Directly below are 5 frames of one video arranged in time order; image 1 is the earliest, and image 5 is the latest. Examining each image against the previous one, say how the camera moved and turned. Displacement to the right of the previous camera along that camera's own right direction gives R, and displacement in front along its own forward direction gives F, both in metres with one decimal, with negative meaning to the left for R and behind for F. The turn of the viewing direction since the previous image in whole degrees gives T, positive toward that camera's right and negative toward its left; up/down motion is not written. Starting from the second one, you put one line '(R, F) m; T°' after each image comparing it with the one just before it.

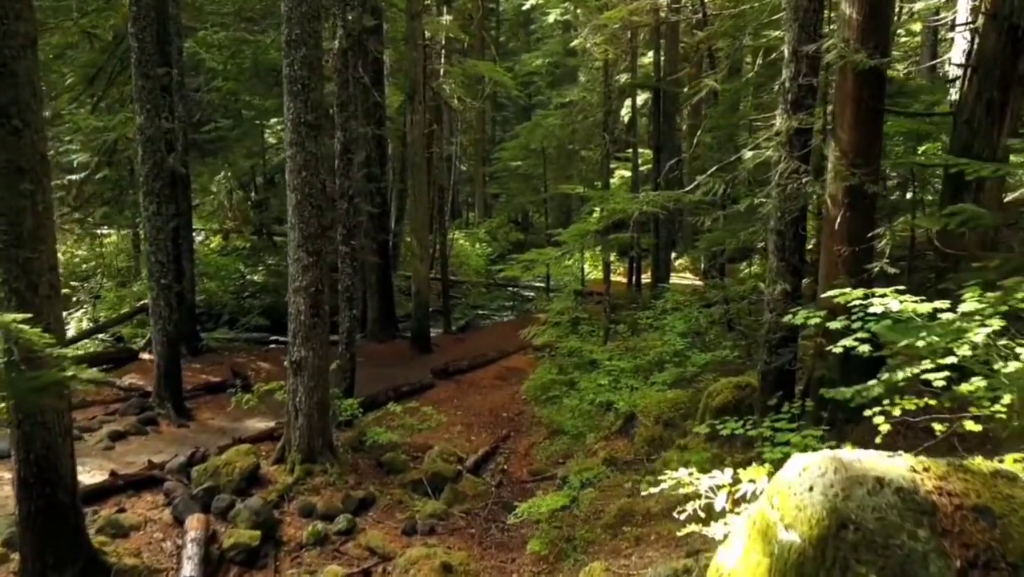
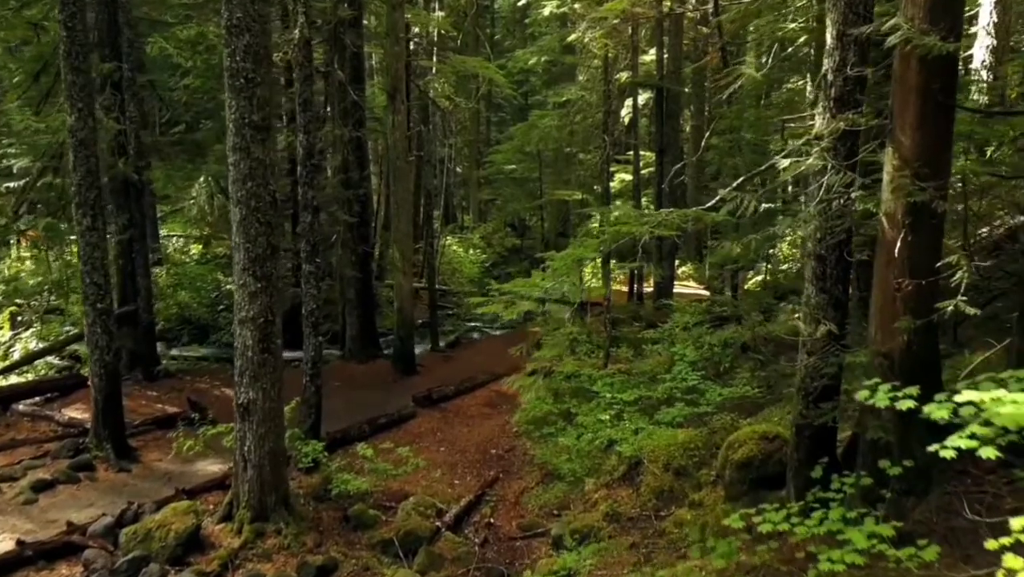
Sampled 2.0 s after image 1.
(+0.2, +1.4) m; 0°
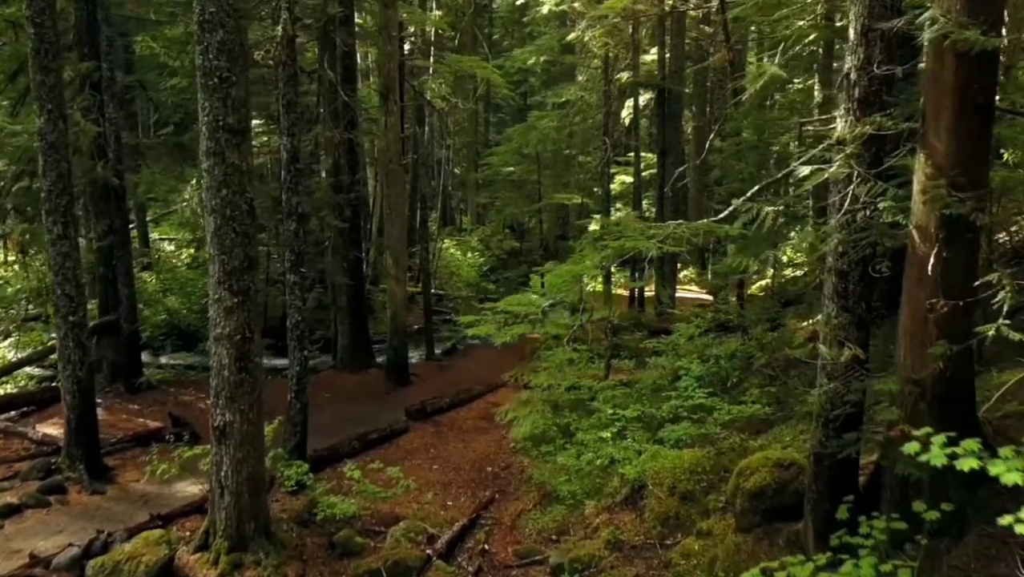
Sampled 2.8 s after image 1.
(0.0, +0.5) m; 0°
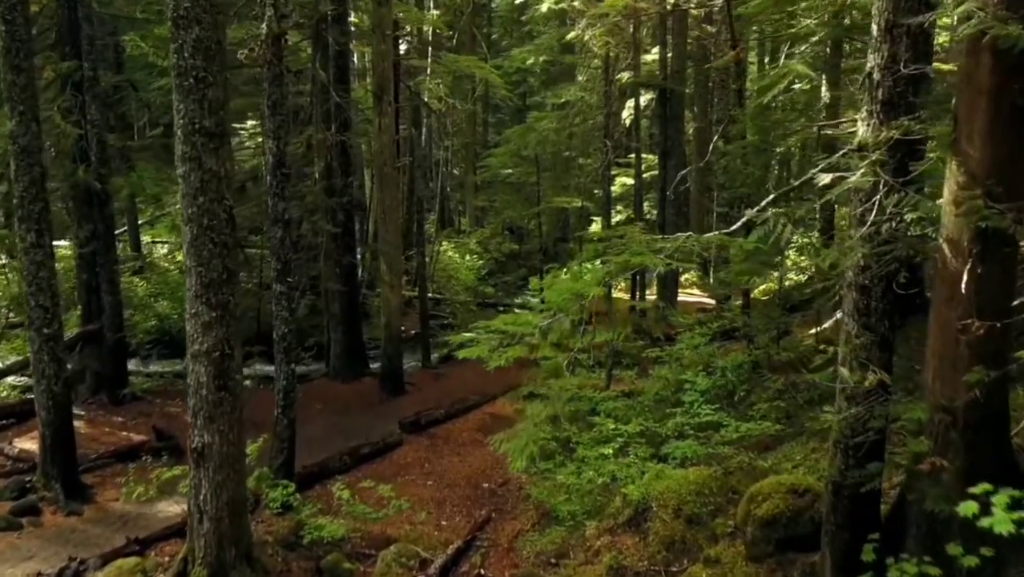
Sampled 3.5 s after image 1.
(0.0, +0.4) m; 0°
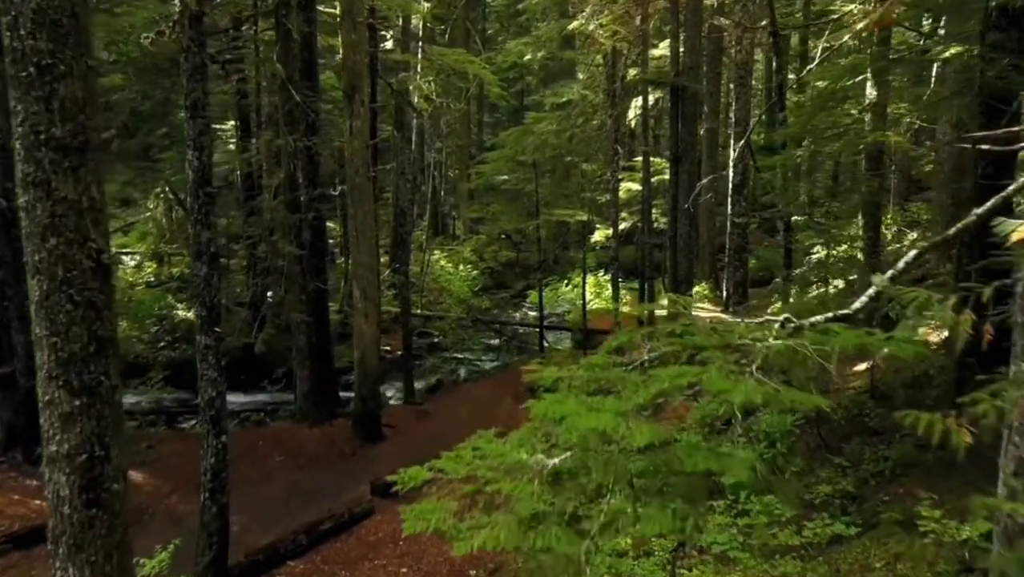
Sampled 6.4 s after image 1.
(+0.1, +2.0) m; 0°
